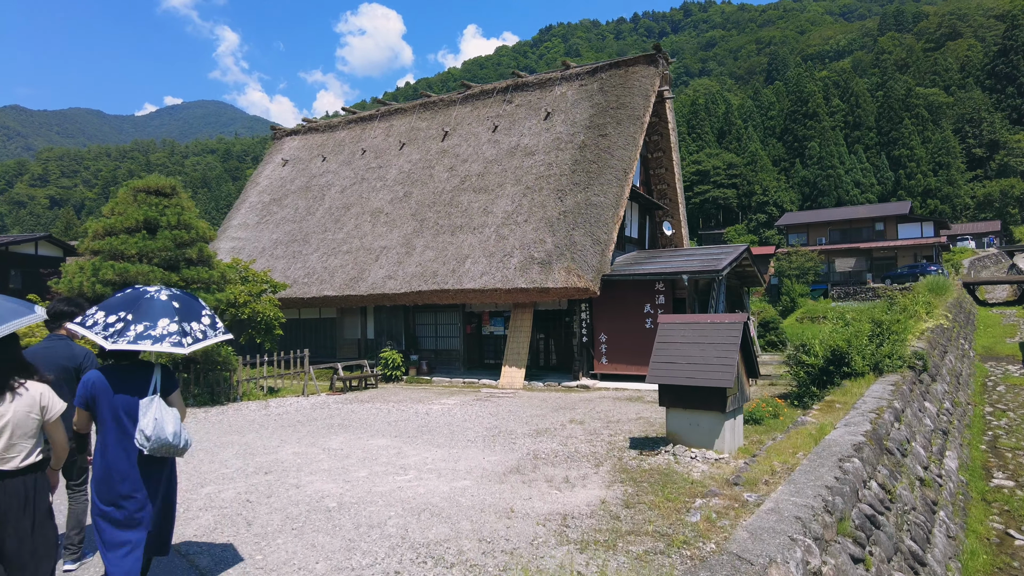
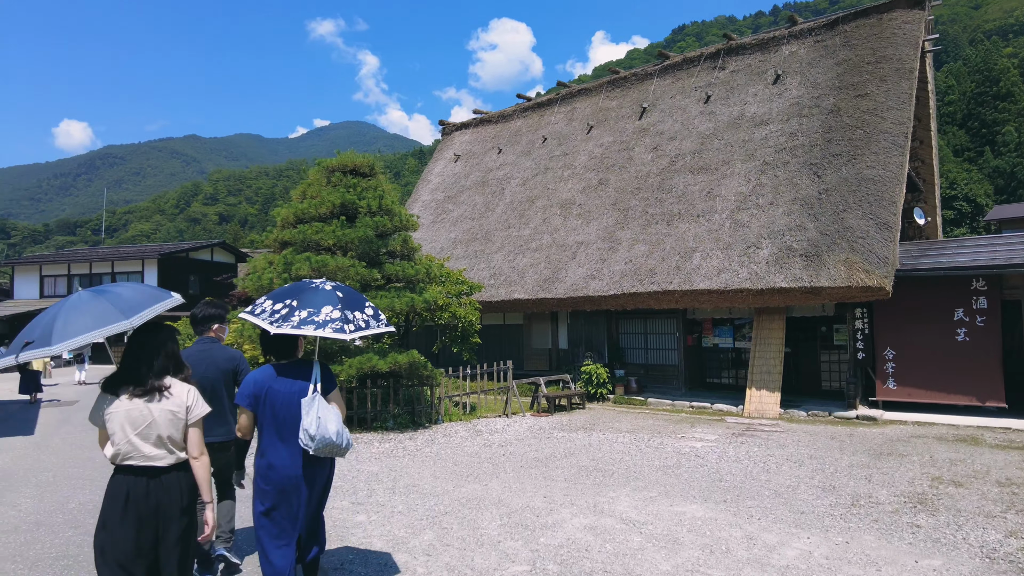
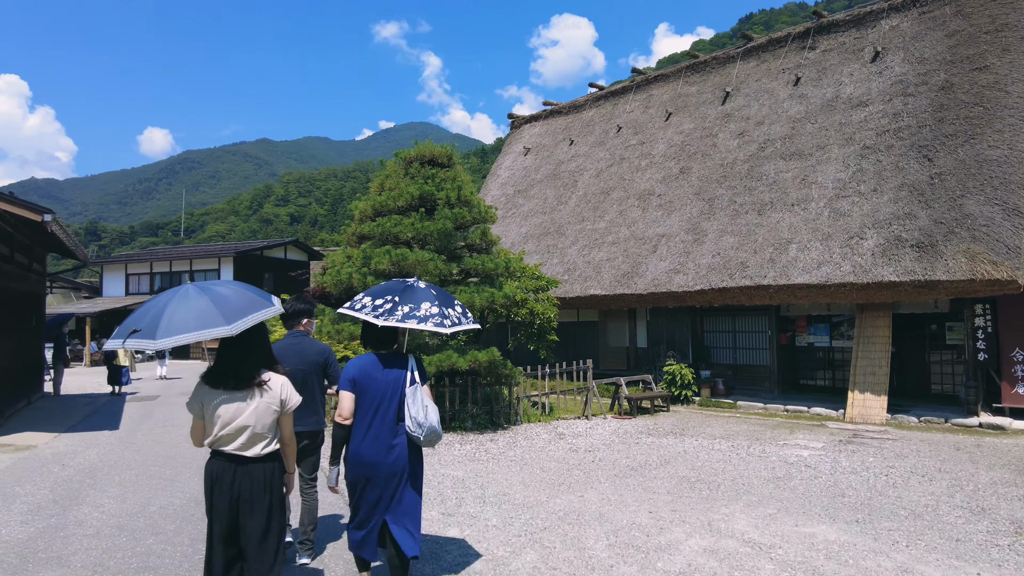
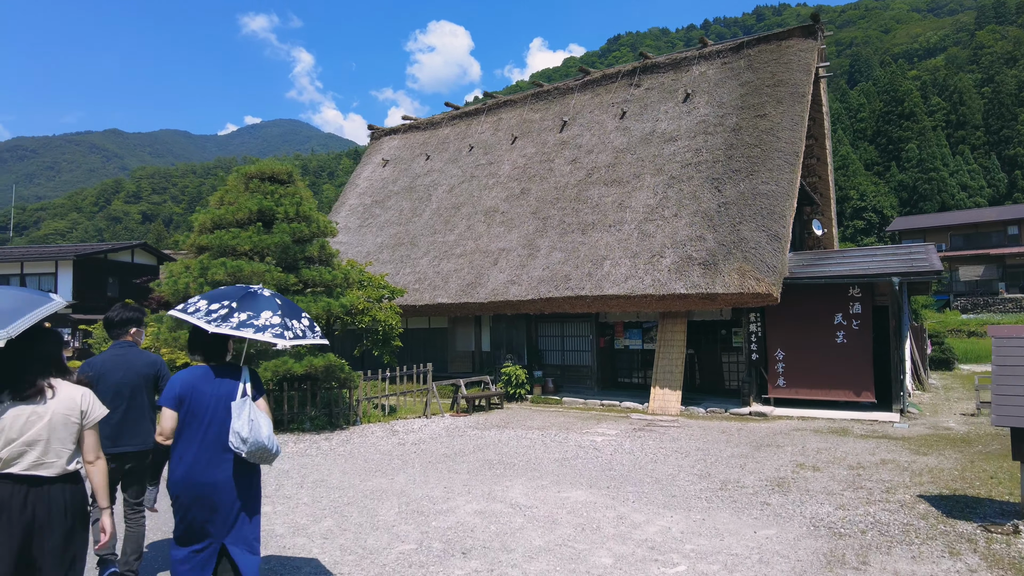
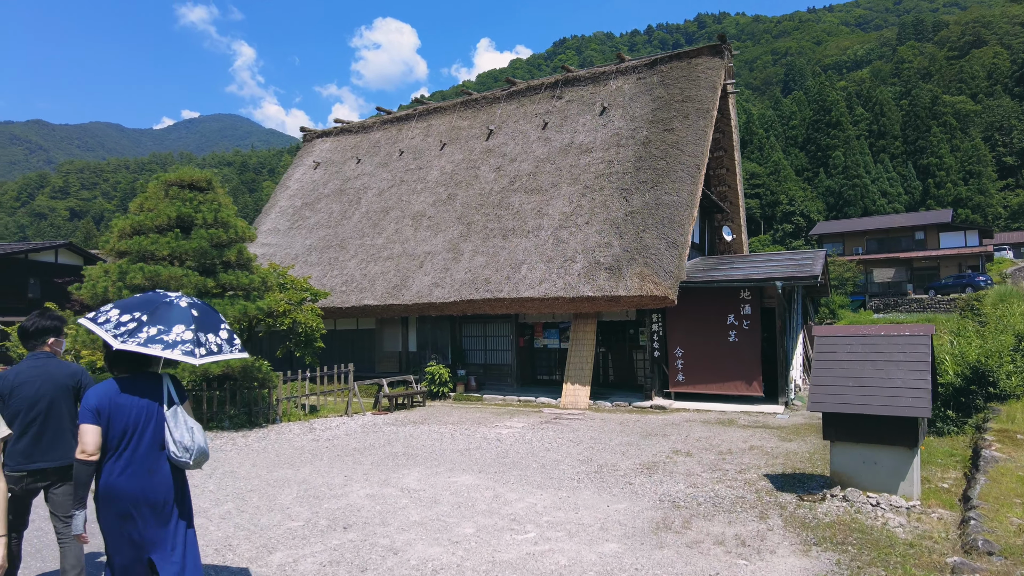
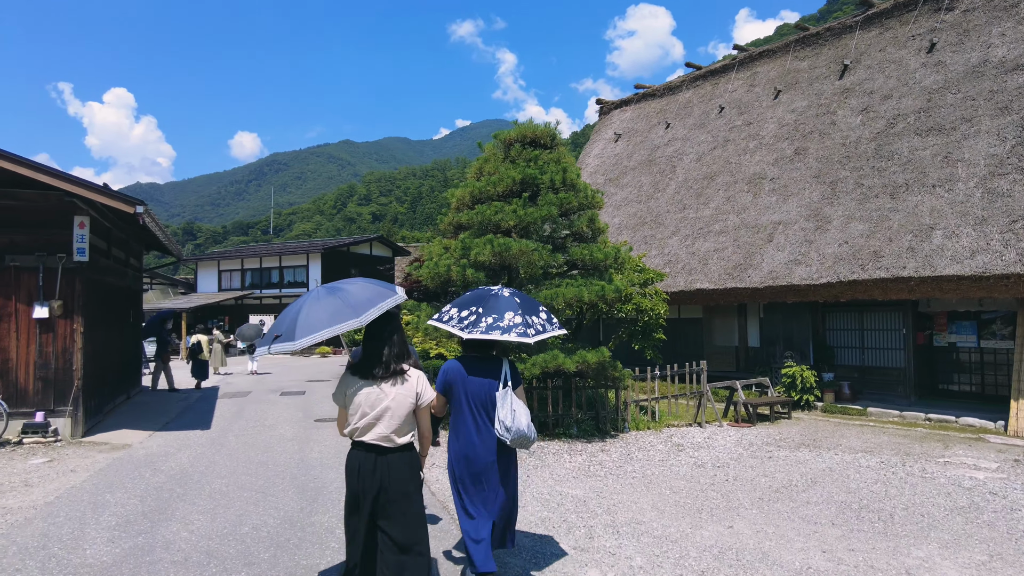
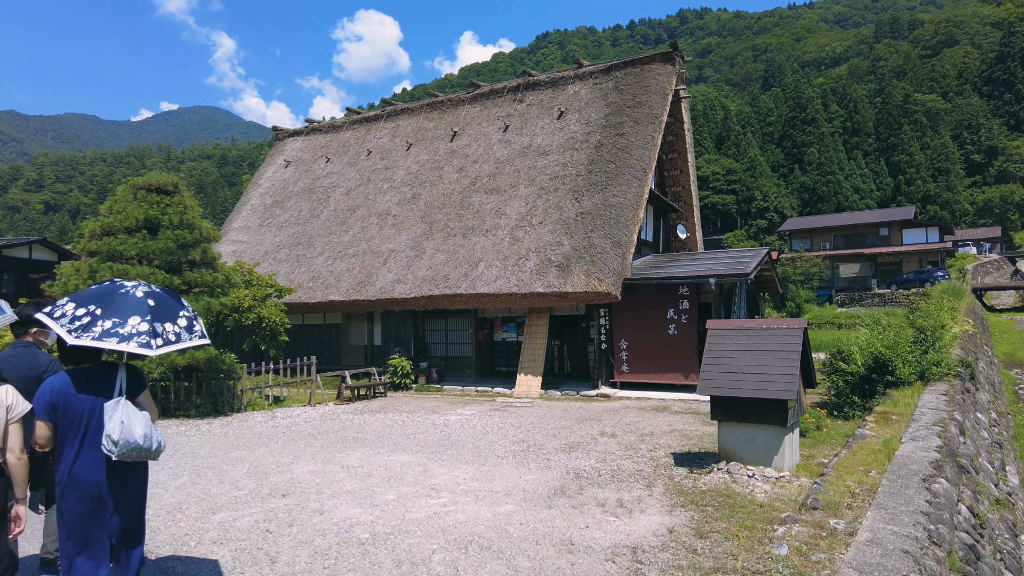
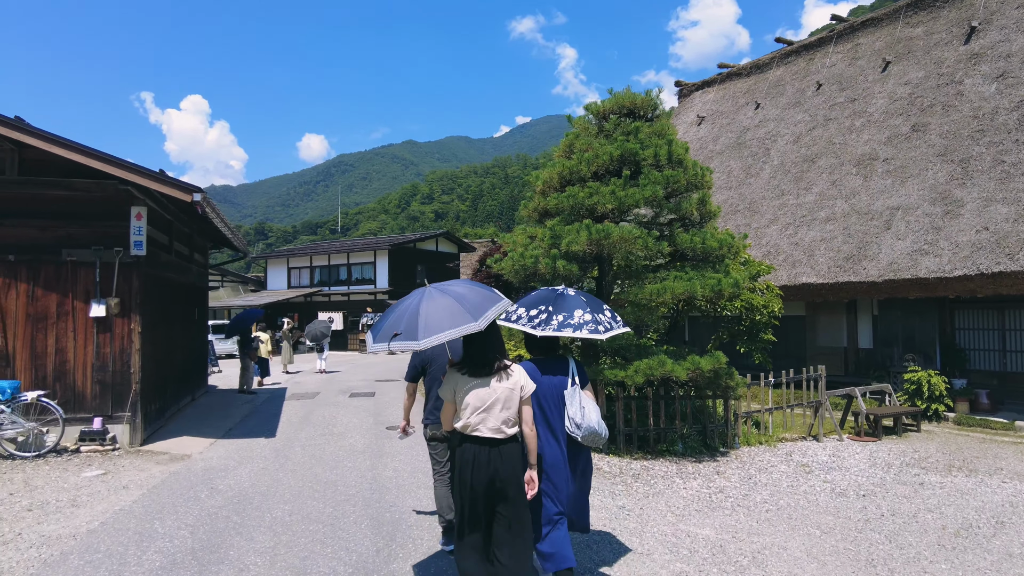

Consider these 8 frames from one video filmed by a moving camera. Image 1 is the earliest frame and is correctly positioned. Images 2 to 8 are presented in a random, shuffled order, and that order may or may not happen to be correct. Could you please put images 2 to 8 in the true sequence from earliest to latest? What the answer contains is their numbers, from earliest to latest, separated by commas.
7, 5, 4, 2, 3, 6, 8
